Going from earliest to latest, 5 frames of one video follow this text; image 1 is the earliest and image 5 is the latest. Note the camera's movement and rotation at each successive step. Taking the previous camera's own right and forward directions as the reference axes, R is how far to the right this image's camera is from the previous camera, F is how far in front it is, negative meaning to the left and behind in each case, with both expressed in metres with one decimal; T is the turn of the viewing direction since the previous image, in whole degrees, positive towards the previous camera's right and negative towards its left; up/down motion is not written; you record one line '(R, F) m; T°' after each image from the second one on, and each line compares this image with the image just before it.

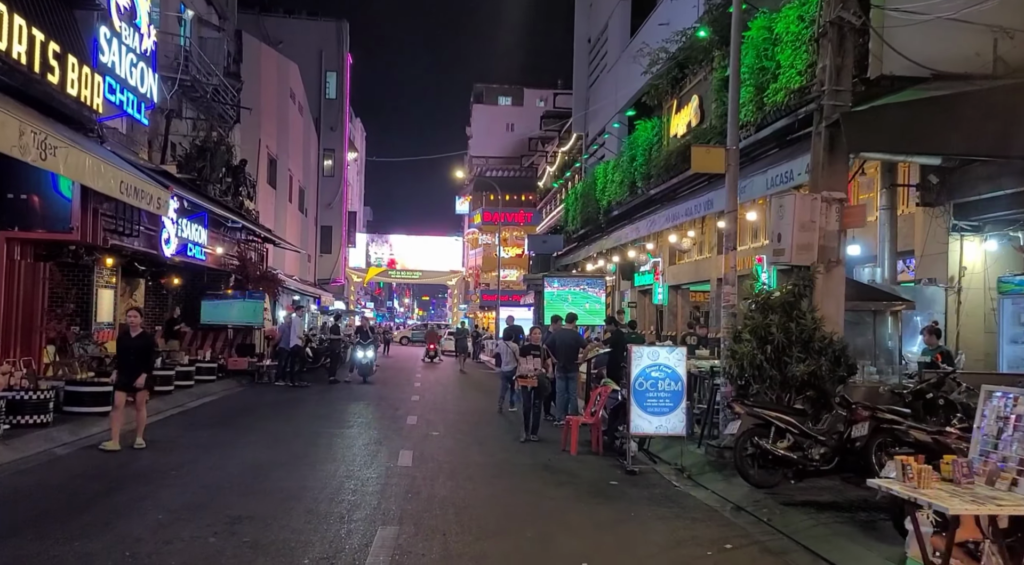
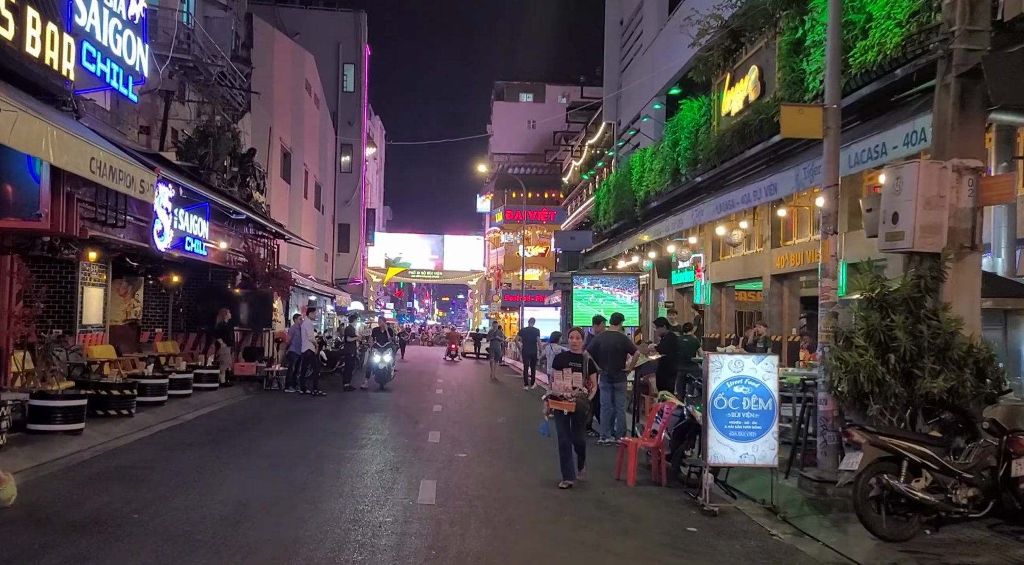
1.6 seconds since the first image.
(-0.3, +2.0) m; -1°
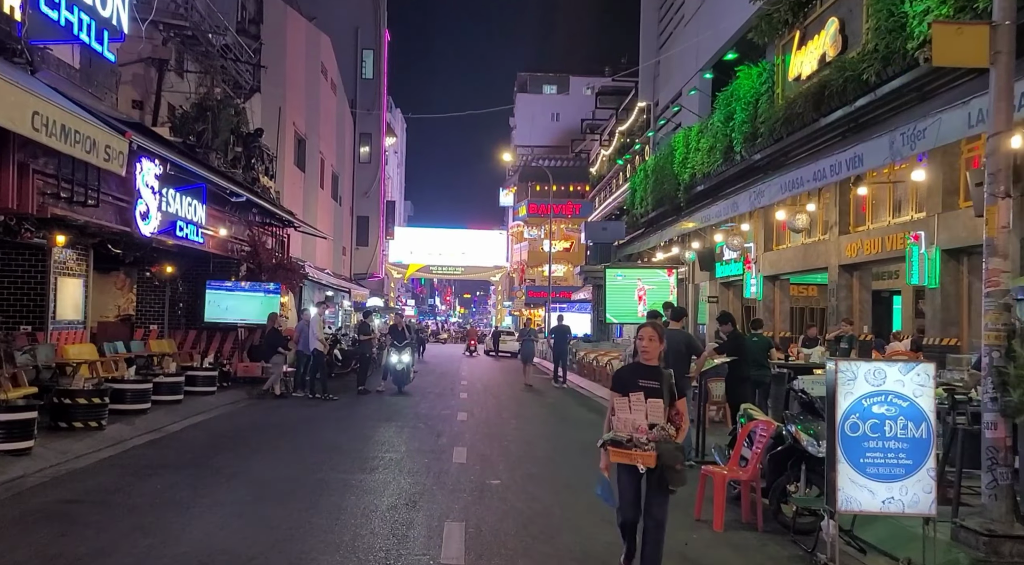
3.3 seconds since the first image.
(-0.2, +2.1) m; -1°
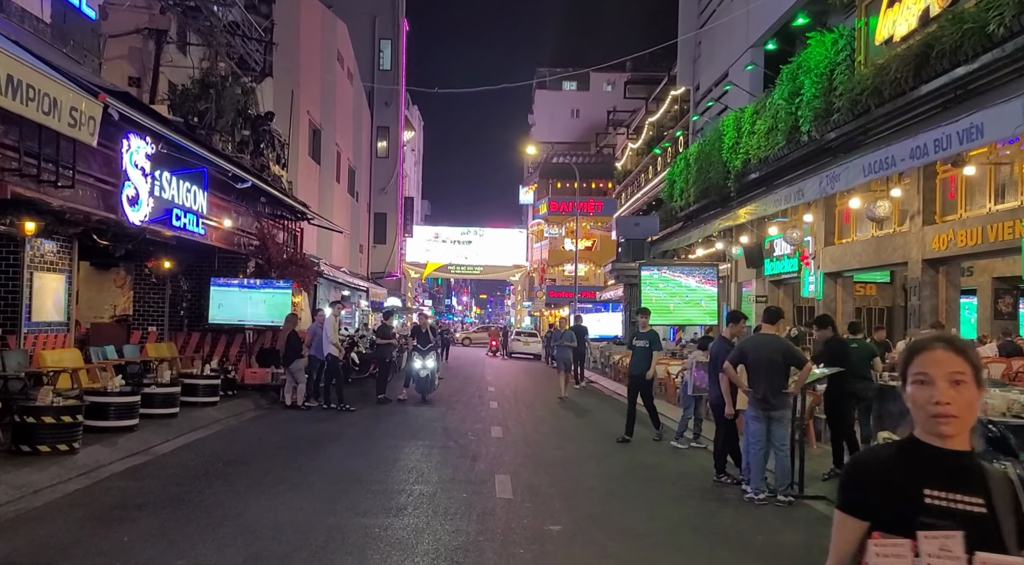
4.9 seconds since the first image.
(-0.4, +1.9) m; -1°
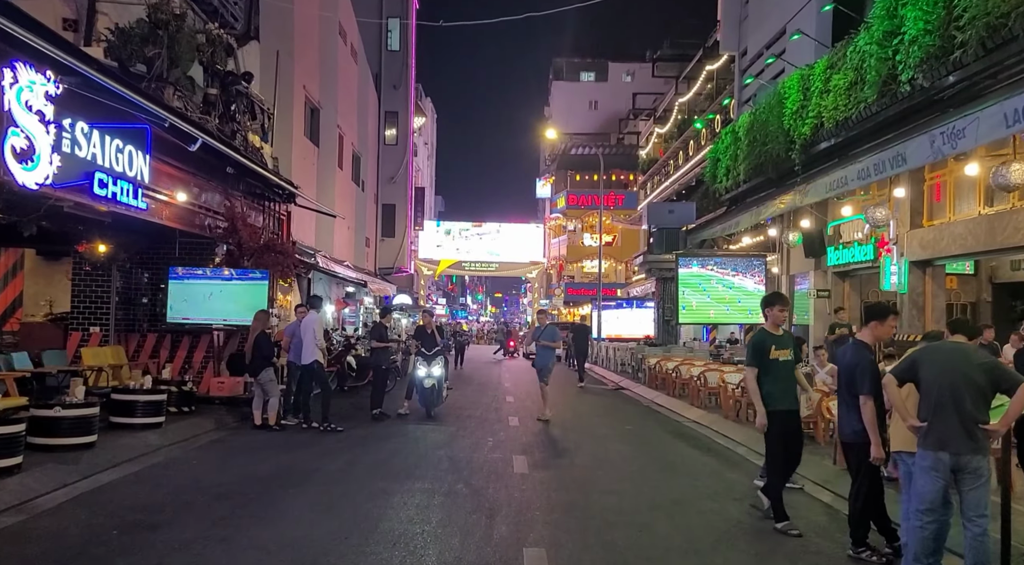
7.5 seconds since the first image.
(-0.2, +3.1) m; -1°
